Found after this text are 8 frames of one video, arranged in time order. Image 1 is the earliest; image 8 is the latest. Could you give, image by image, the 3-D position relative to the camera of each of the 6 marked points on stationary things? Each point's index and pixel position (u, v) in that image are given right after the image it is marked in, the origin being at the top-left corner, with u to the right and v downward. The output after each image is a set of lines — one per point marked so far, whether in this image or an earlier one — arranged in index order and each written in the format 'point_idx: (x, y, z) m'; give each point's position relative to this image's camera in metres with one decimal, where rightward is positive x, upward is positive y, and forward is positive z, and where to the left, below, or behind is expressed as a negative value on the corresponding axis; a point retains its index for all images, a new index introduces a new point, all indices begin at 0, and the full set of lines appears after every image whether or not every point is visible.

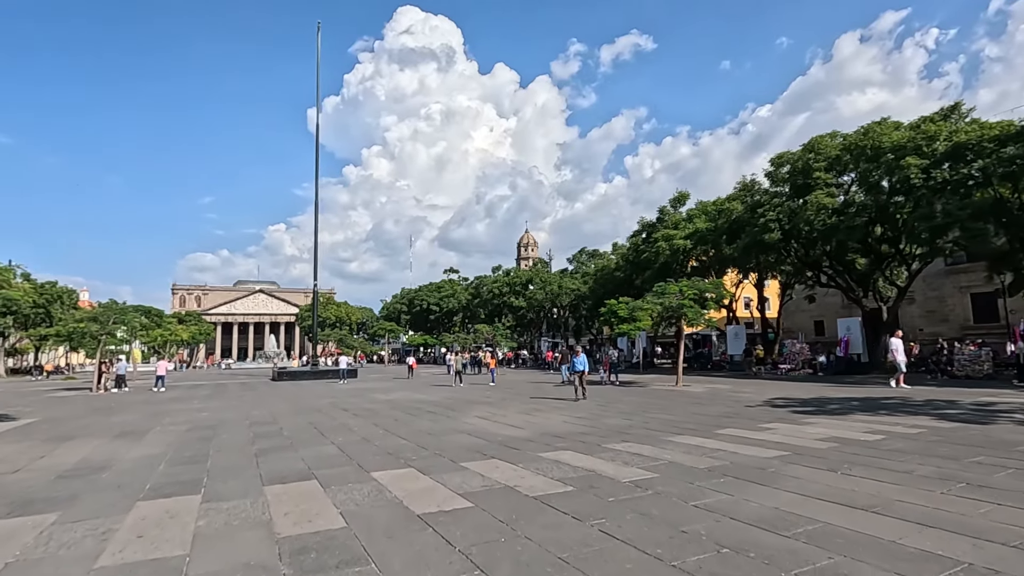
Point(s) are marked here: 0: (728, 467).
0: (+3.3, -2.7, +8.1) m
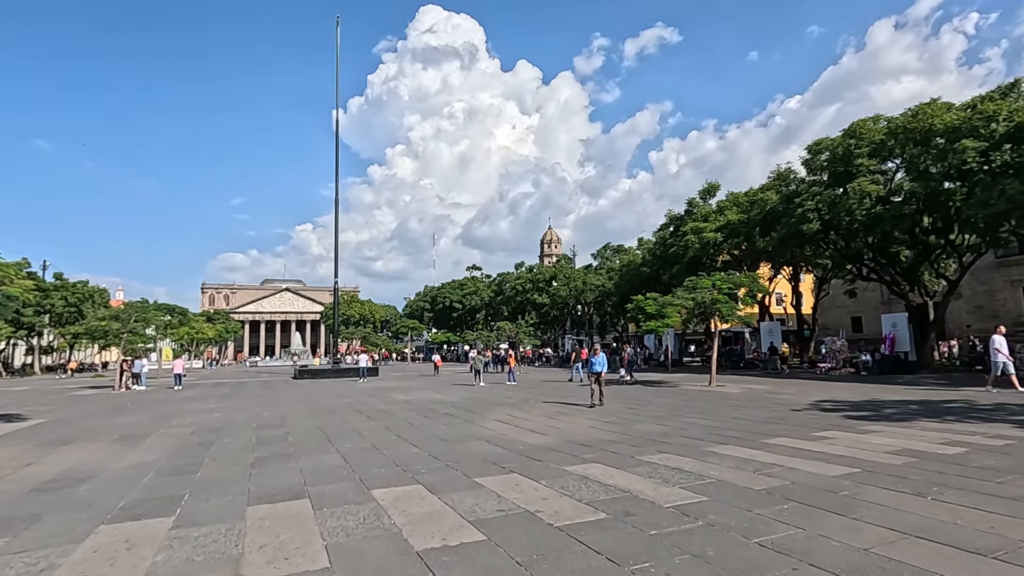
0: (+3.5, -2.6, +6.8) m
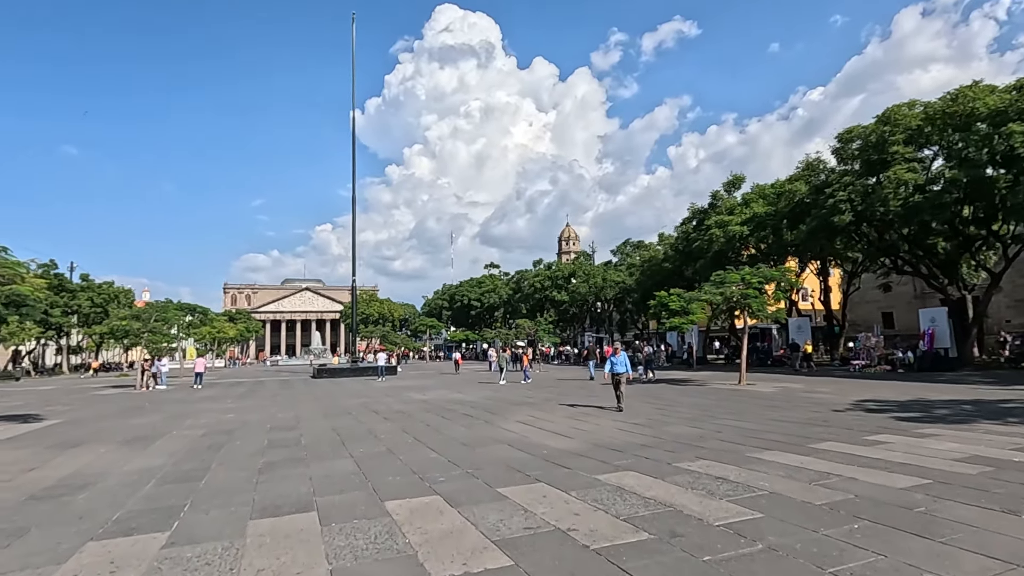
0: (+3.9, -2.4, +6.0) m
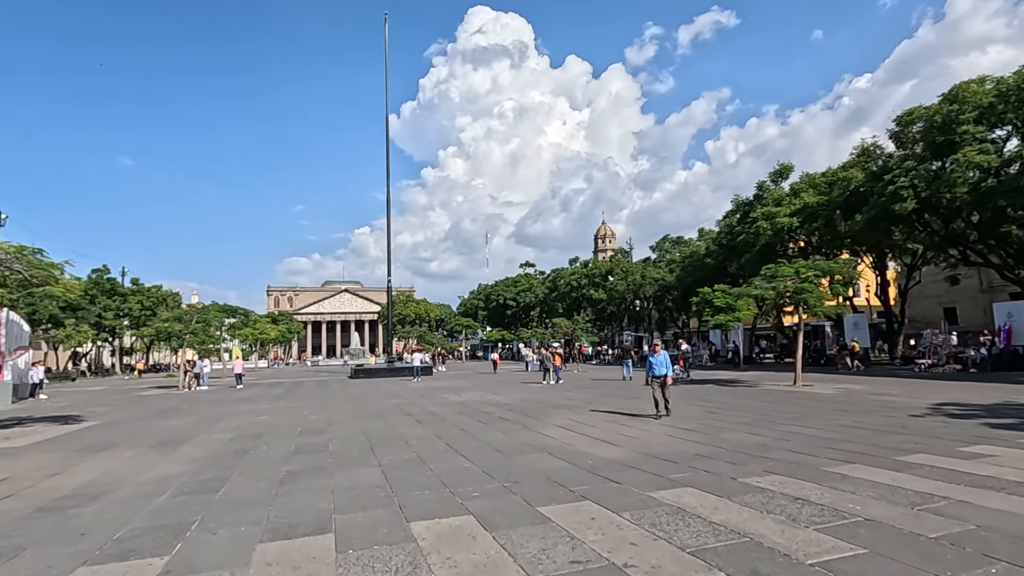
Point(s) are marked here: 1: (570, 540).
0: (+4.3, -2.3, +4.8) m
1: (+0.6, -2.4, +5.2) m
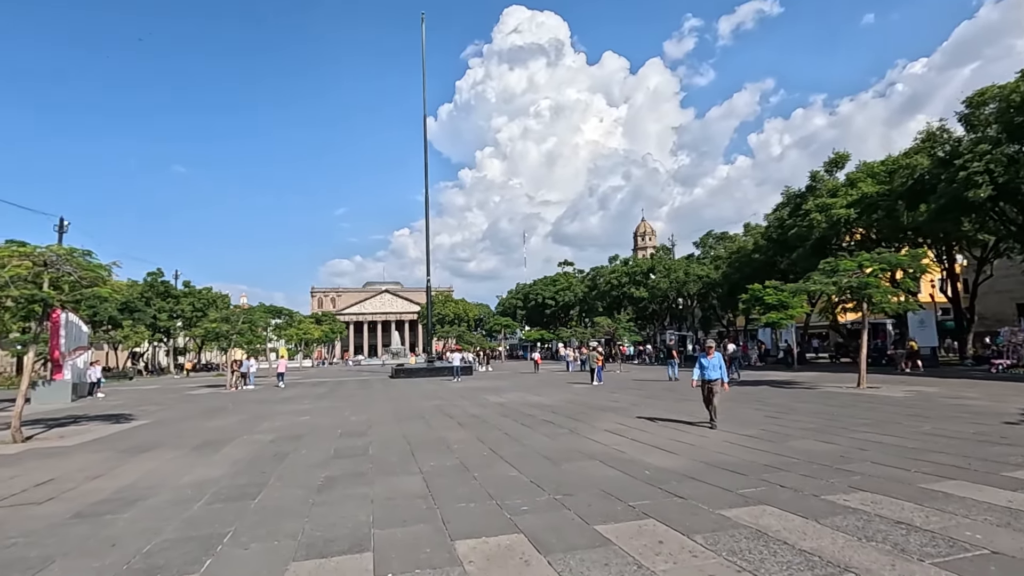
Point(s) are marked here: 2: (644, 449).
0: (+4.7, -2.2, +3.9) m
1: (+1.1, -2.4, +4.6) m
2: (+2.4, -2.9, +9.7) m
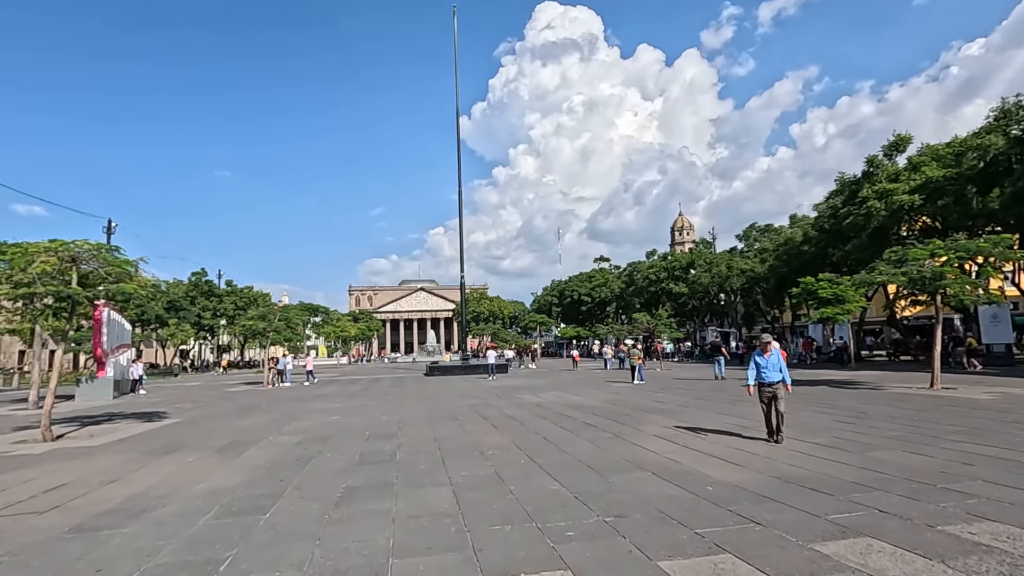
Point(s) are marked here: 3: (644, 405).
0: (+5.0, -2.0, +2.6) m
1: (+1.4, -2.2, +3.5) m
2: (+3.0, -2.7, +8.6) m
3: (+4.0, -3.5, +16.2) m
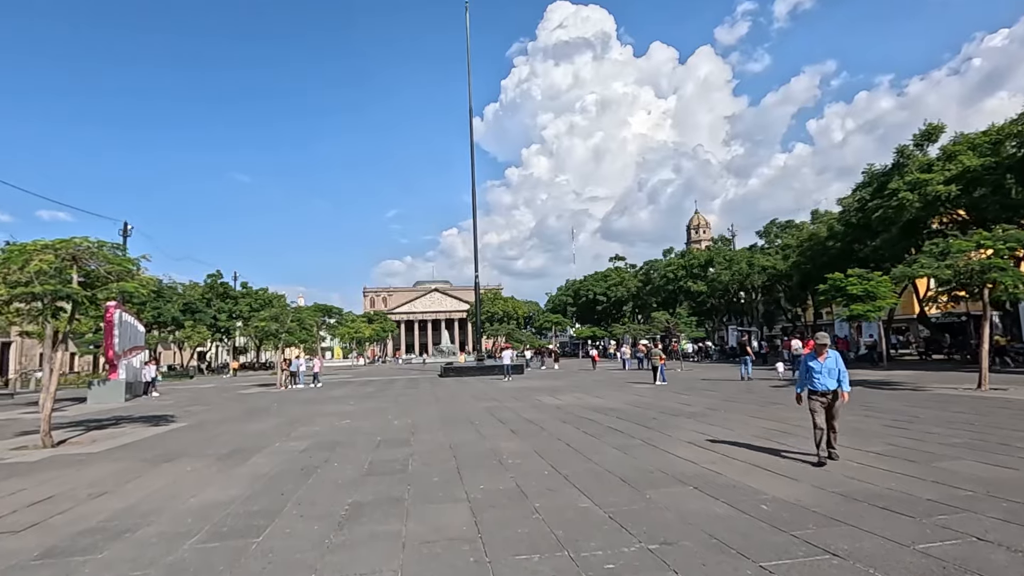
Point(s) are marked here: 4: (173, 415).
0: (+5.2, -1.8, +1.7) m
1: (+1.6, -2.1, +2.7) m
2: (+3.4, -2.6, +7.7) m
3: (+4.5, -3.4, +15.3) m
4: (-12.3, -4.6, +19.7) m
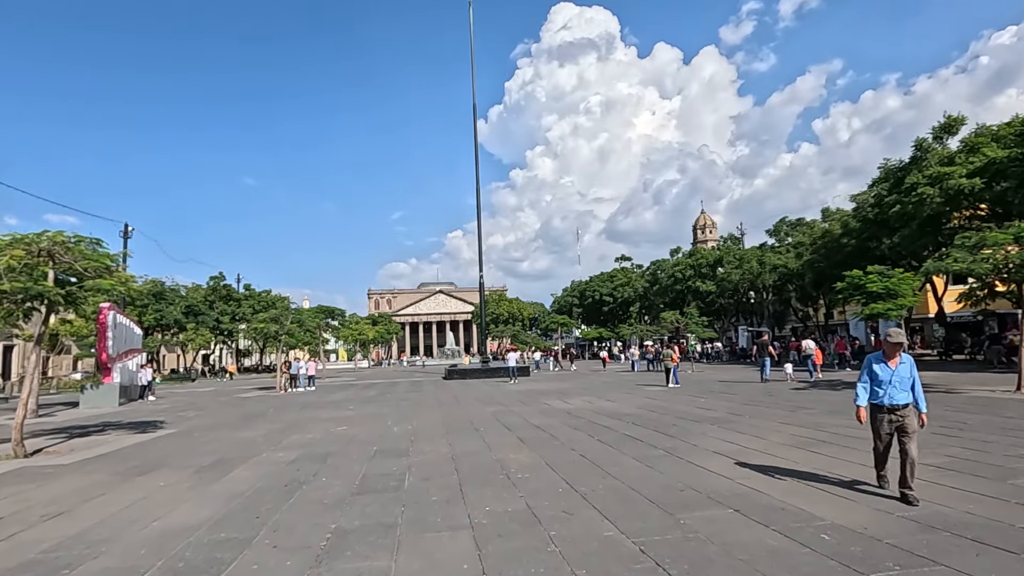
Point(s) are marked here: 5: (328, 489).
0: (+5.2, -1.7, +0.6) m
1: (+1.7, -2.0, +1.7) m
2: (+3.5, -2.5, +6.7) m
3: (+4.7, -3.3, +14.3) m
4: (-12.1, -4.6, +18.8) m
5: (-2.6, -2.8, +7.6) m
